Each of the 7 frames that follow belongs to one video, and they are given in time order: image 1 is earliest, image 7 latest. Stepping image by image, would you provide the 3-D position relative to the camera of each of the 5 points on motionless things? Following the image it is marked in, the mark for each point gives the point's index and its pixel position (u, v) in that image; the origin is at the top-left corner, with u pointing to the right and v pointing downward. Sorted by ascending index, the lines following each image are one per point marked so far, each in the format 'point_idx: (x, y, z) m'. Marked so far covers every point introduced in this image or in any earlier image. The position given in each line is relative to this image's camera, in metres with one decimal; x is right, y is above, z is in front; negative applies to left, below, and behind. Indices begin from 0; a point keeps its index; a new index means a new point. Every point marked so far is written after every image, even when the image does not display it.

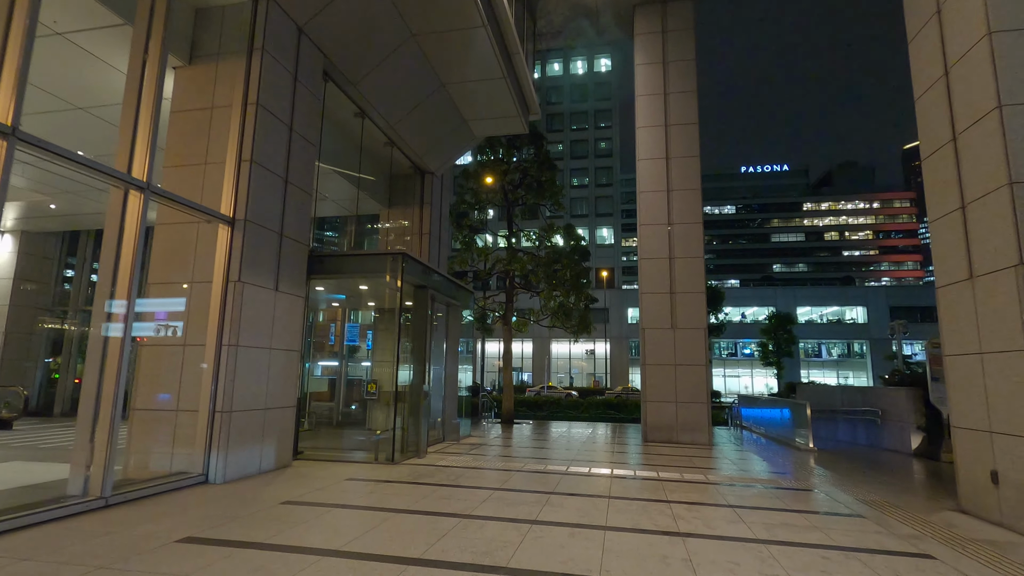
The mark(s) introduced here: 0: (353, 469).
0: (-2.8, -3.2, +9.2) m
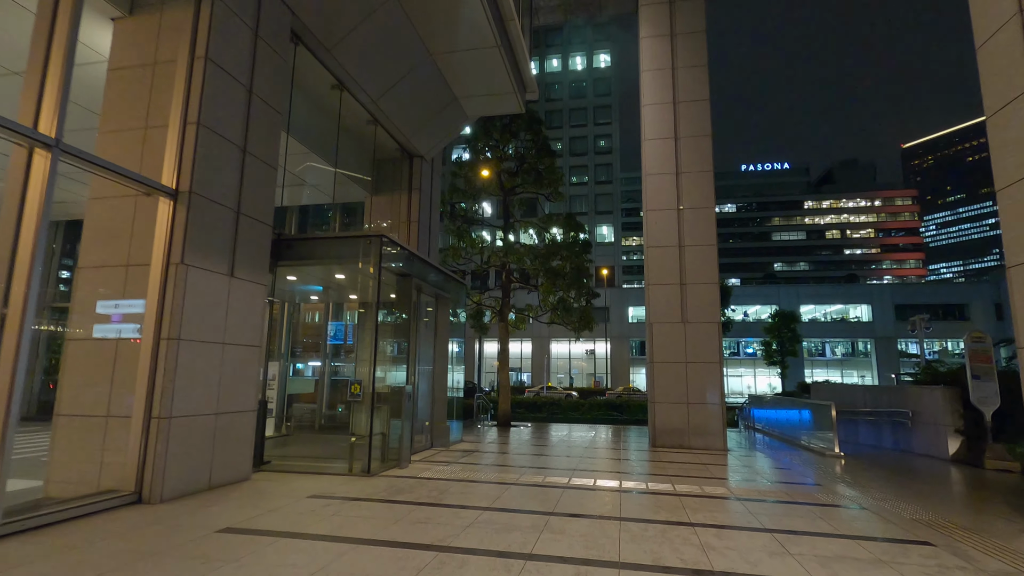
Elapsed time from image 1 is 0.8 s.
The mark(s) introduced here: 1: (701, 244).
0: (-2.9, -2.9, +8.0) m
1: (+4.8, +1.1, +13.5) m
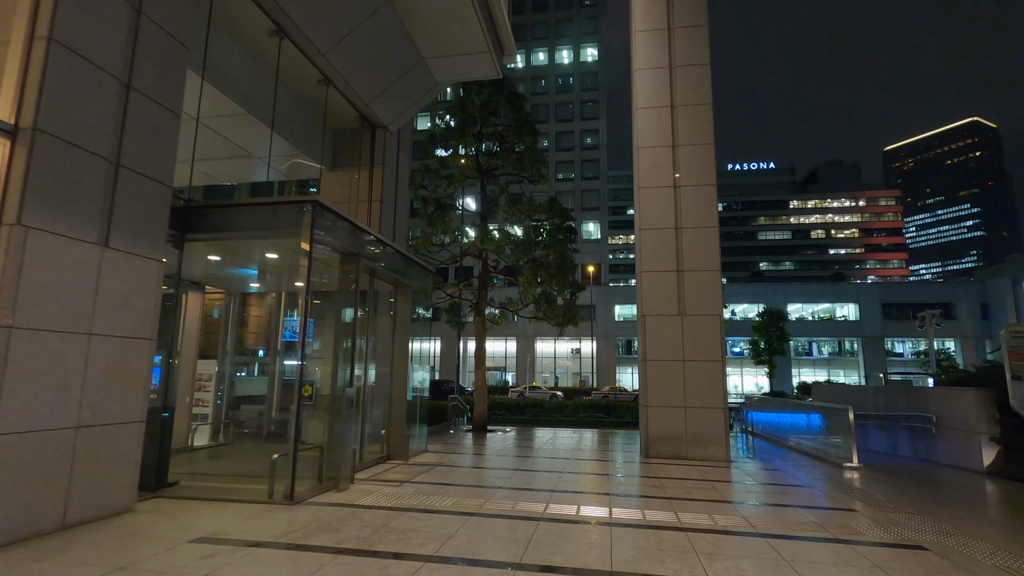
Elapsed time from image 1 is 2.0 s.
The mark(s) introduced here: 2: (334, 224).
0: (-3.3, -2.6, +6.2) m
1: (+4.2, +1.3, +11.8) m
2: (-2.7, +1.0, +8.1) m
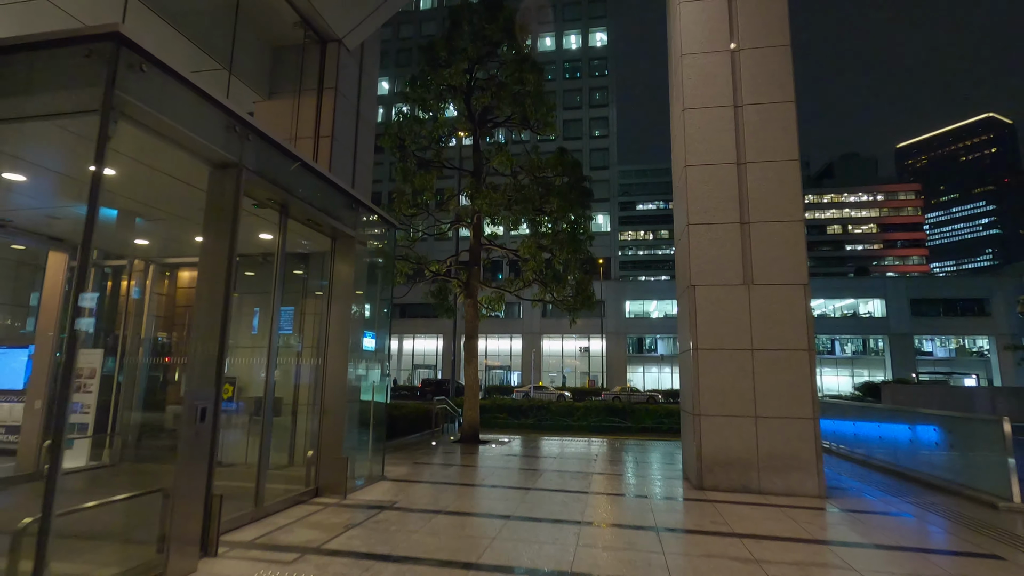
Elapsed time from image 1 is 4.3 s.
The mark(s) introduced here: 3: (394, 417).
0: (-3.5, -2.0, +2.8) m
1: (+4.1, +2.0, +8.3) m
2: (-2.9, +1.6, +4.7) m
3: (-2.9, -3.2, +13.0) m
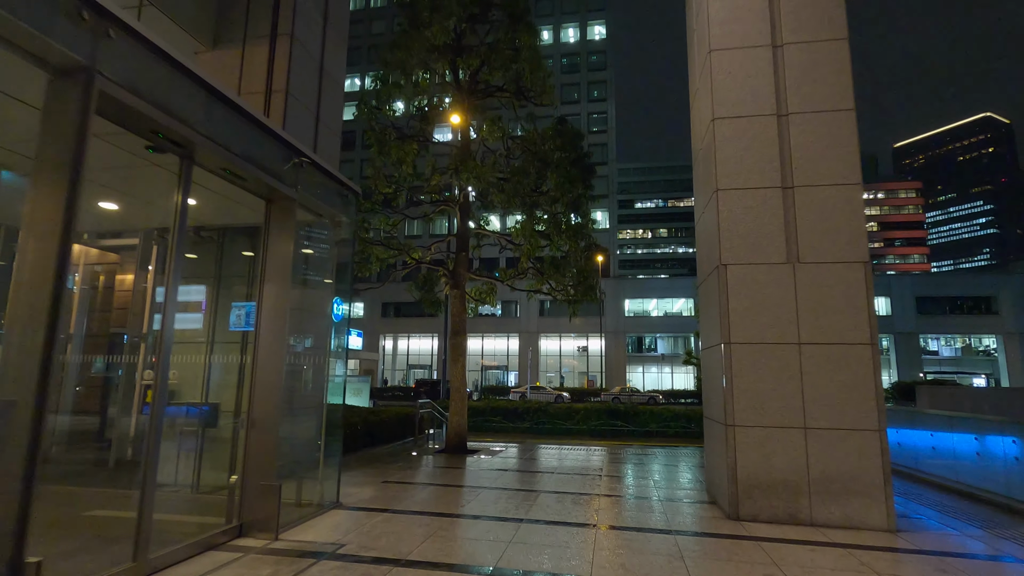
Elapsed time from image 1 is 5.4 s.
0: (-3.6, -1.8, +1.2) m
1: (+3.9, +2.2, +6.8) m
2: (-3.0, +1.9, +3.1) m
3: (-3.1, -2.9, +11.4) m
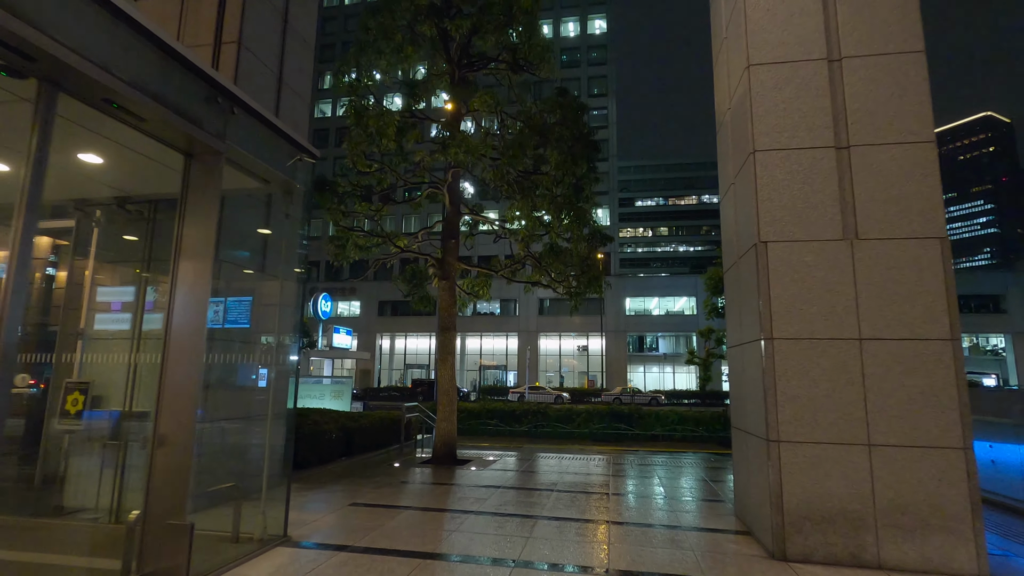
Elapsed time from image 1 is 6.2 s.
0: (-3.7, -1.6, -0.1) m
1: (+3.8, +2.4, +5.5) m
2: (-3.1, +2.0, +1.9) m
3: (-3.2, -2.7, +10.2) m
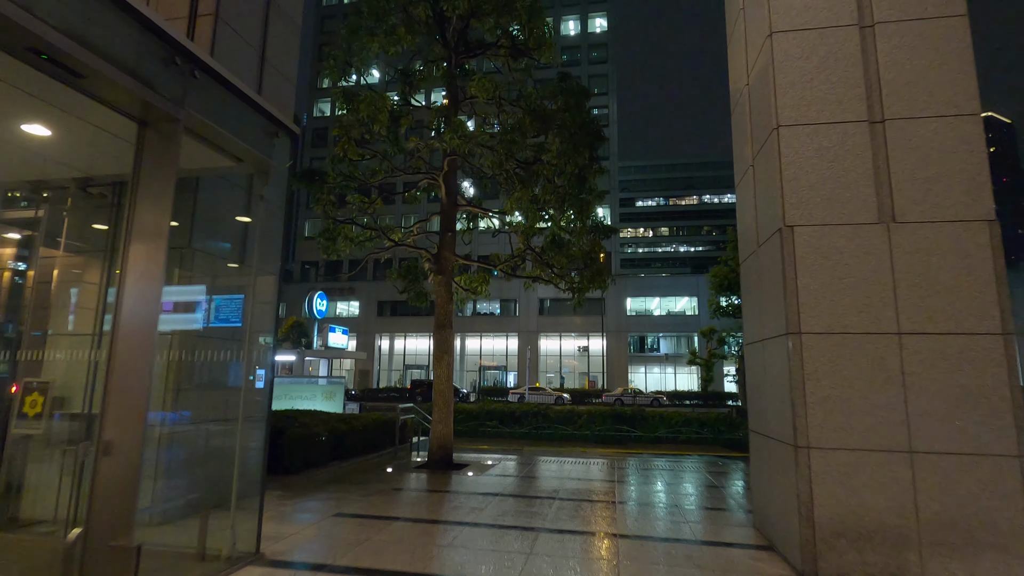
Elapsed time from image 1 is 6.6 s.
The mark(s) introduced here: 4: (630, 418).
0: (-3.8, -1.5, -0.6) m
1: (+3.8, +2.5, +5.0) m
2: (-3.1, +2.1, +1.3) m
3: (-3.2, -2.6, +9.6) m
4: (+4.1, -4.4, +18.0) m
